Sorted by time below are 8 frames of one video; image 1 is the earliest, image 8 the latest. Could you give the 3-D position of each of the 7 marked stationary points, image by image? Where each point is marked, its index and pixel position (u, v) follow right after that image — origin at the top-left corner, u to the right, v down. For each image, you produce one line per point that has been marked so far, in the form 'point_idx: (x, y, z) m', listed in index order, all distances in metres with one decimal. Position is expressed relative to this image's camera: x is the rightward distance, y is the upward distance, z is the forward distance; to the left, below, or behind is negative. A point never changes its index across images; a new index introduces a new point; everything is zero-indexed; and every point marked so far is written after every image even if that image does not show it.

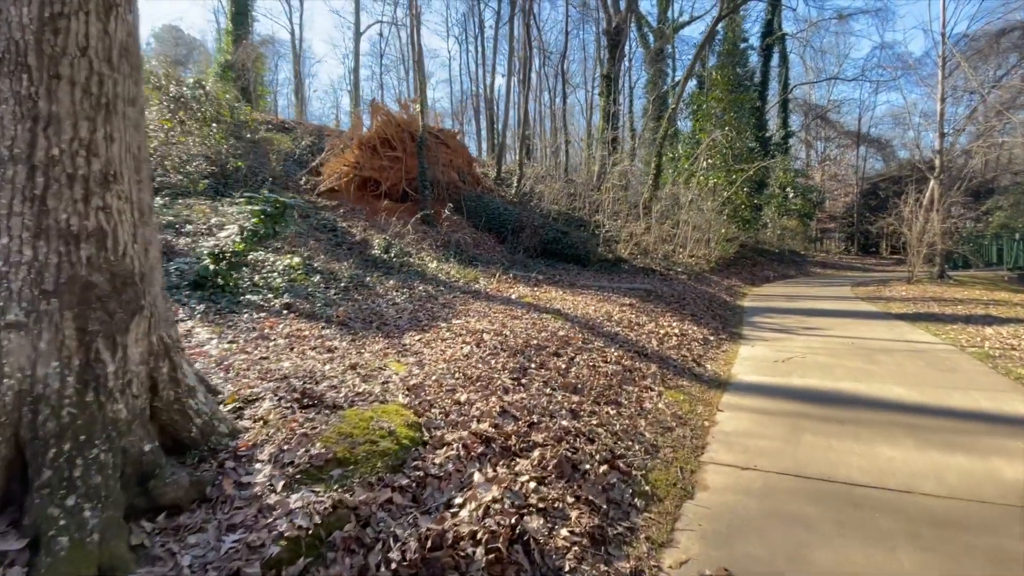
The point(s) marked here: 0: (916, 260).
0: (+13.0, +0.9, +16.4) m
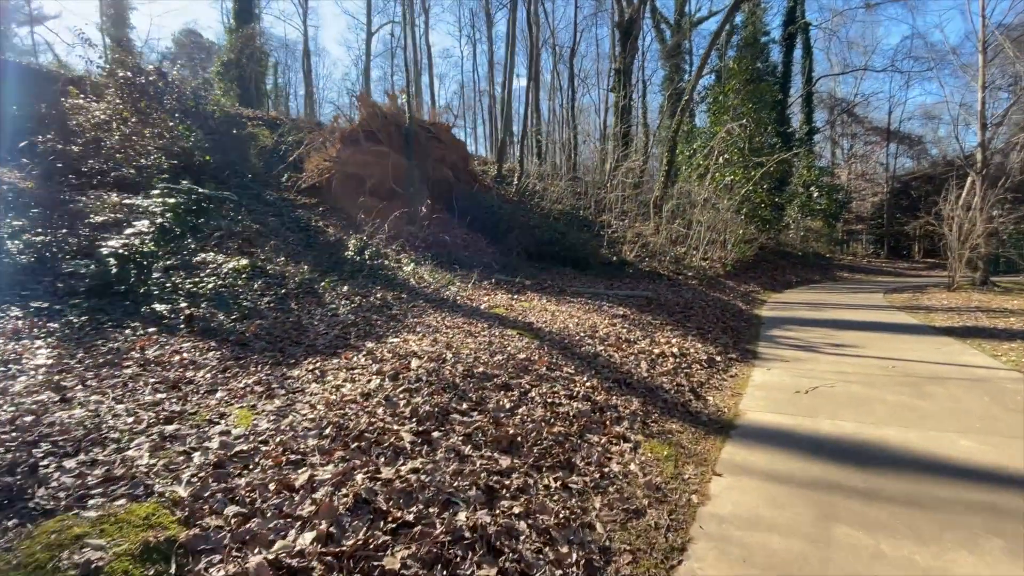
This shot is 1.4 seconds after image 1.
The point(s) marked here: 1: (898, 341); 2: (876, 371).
0: (+12.9, +0.7, +14.6) m
1: (+6.3, -0.9, +8.2) m
2: (+4.5, -1.1, +6.2) m
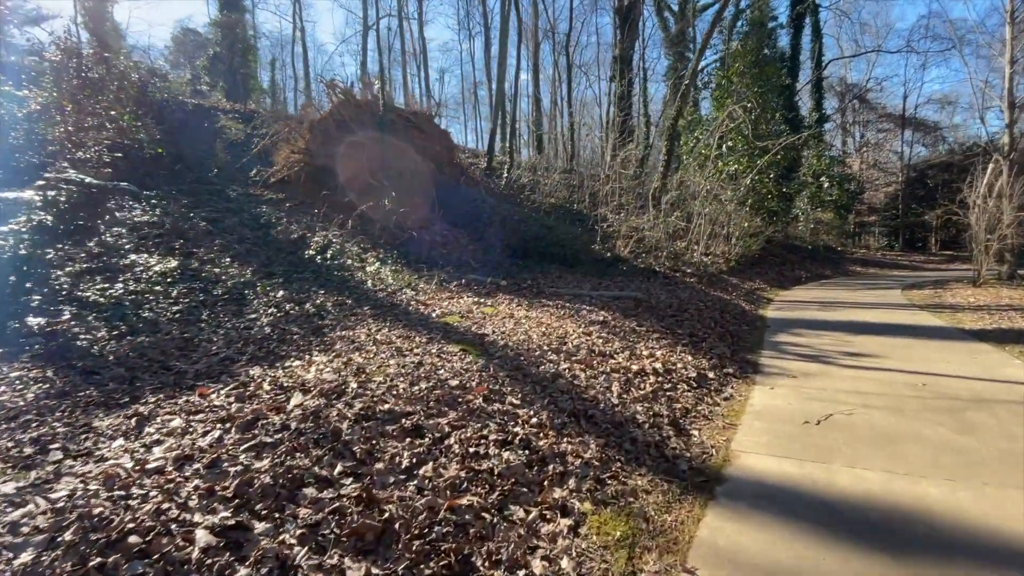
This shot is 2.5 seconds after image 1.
0: (+12.4, +0.8, +13.3) m
1: (+5.7, -0.9, +7.0) m
2: (+4.0, -1.1, +5.1) m
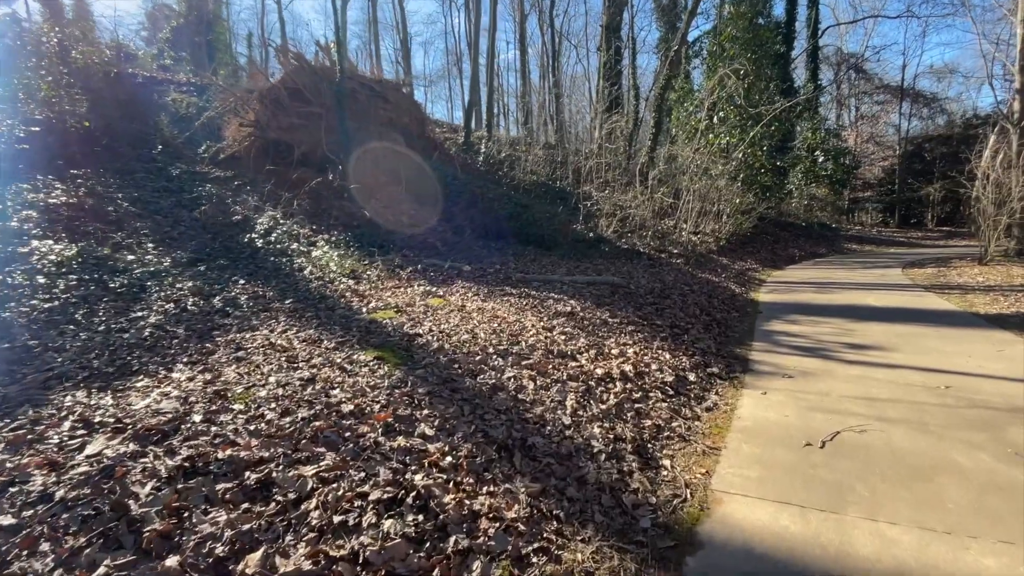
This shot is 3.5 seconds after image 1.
0: (+11.8, +1.4, +12.5) m
1: (+5.2, -0.6, +6.2) m
2: (+3.4, -0.9, +4.2) m
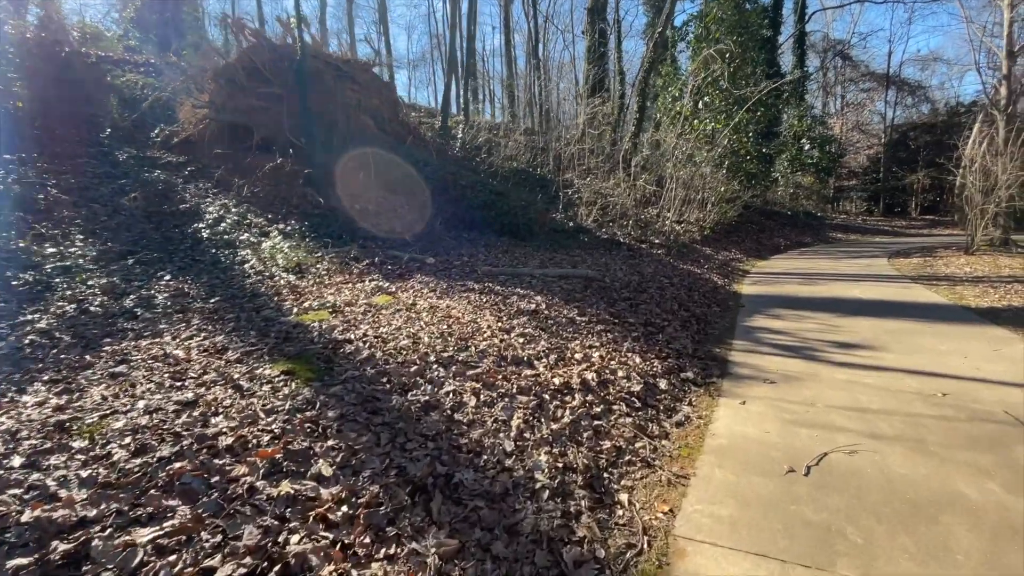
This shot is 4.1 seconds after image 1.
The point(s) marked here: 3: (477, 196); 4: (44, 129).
0: (+11.2, +1.6, +12.1) m
1: (+4.7, -0.6, +5.7) m
2: (+3.0, -0.9, +3.7) m
3: (-0.9, +2.2, +12.3) m
4: (-9.5, +3.2, +10.3) m
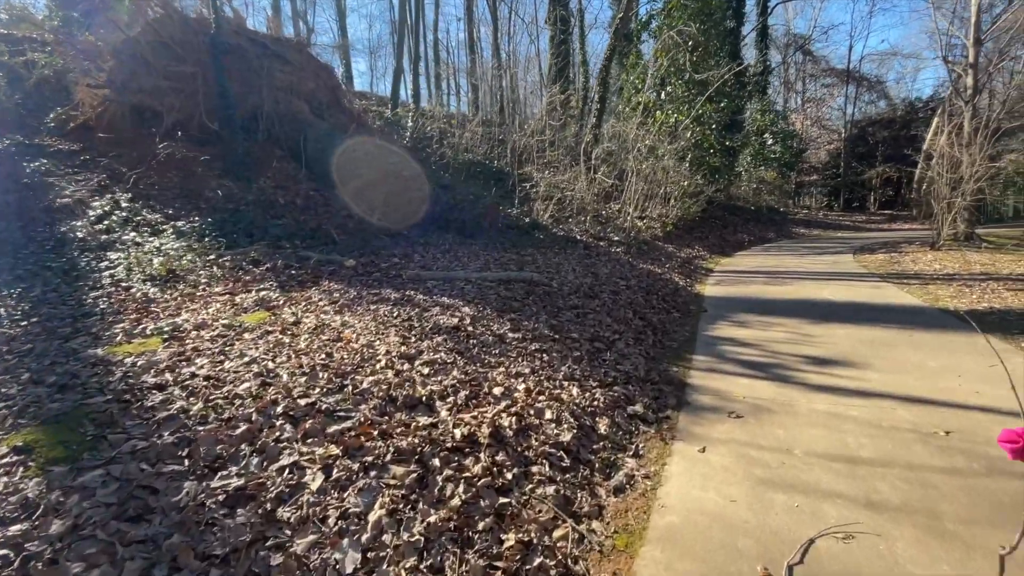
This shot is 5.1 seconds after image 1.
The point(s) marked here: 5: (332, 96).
0: (+10.0, +1.7, +11.8) m
1: (+4.0, -0.6, +5.0) m
2: (+2.4, -1.0, +2.9) m
3: (-2.0, +2.2, +11.2) m
4: (-10.5, +3.1, +8.7) m
5: (-4.7, +4.9, +12.9) m
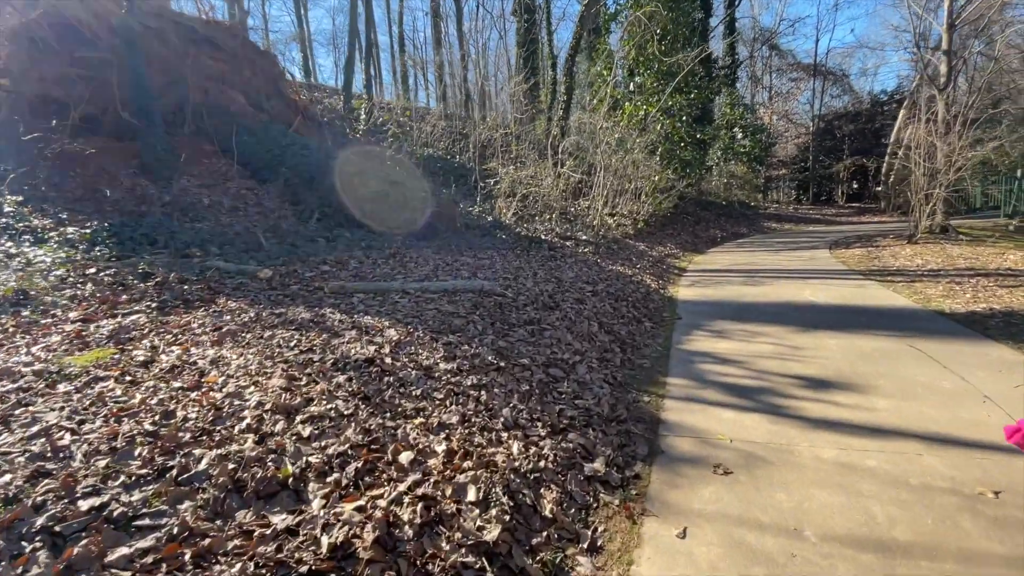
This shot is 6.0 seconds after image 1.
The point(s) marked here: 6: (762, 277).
0: (+9.1, +1.8, +11.3) m
1: (+3.5, -0.7, +4.3) m
2: (+2.0, -1.1, +2.1) m
3: (-2.9, +2.0, +10.2) m
4: (-11.3, +2.8, +7.3) m
5: (-5.7, +4.7, +11.8) m
6: (+4.6, +0.2, +9.2) m
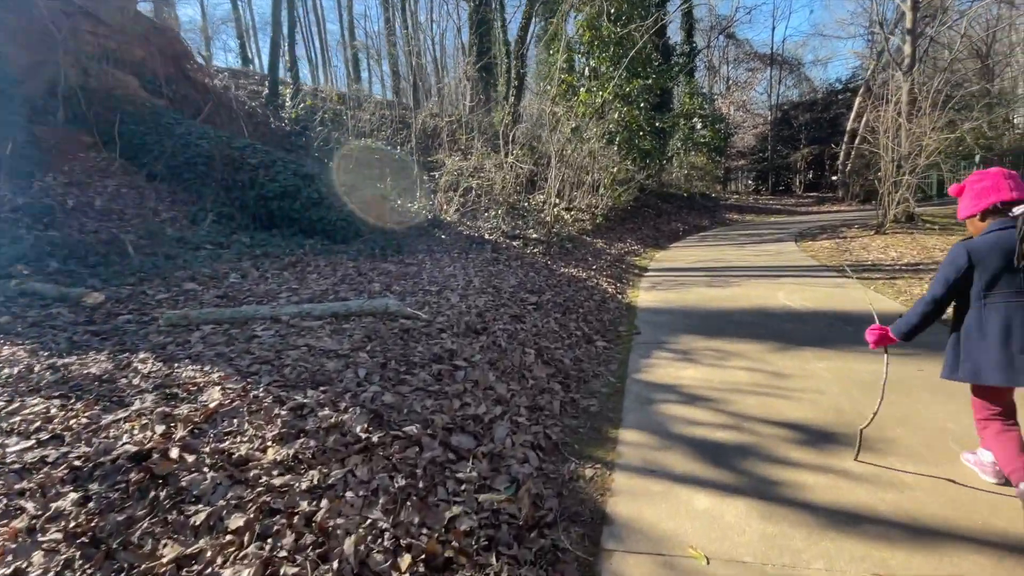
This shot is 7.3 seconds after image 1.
0: (+8.0, +1.9, +10.6) m
1: (+2.8, -0.8, +3.3) m
2: (+1.5, -1.2, +1.1) m
3: (-3.9, +1.8, +8.7) m
4: (-12.2, +2.3, +5.3) m
5: (-6.9, +4.5, +10.1) m
6: (+3.6, +0.2, +8.3) m
